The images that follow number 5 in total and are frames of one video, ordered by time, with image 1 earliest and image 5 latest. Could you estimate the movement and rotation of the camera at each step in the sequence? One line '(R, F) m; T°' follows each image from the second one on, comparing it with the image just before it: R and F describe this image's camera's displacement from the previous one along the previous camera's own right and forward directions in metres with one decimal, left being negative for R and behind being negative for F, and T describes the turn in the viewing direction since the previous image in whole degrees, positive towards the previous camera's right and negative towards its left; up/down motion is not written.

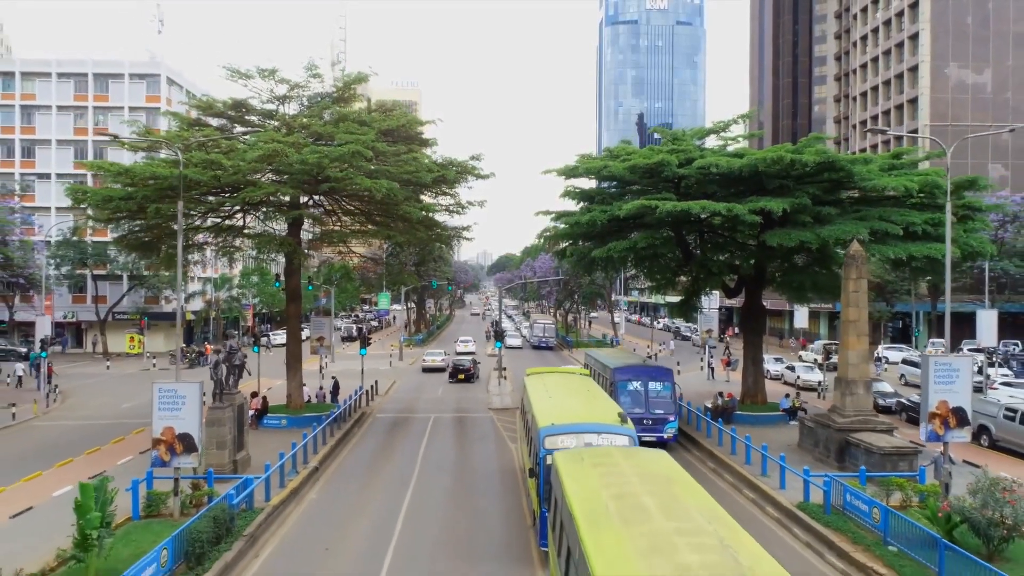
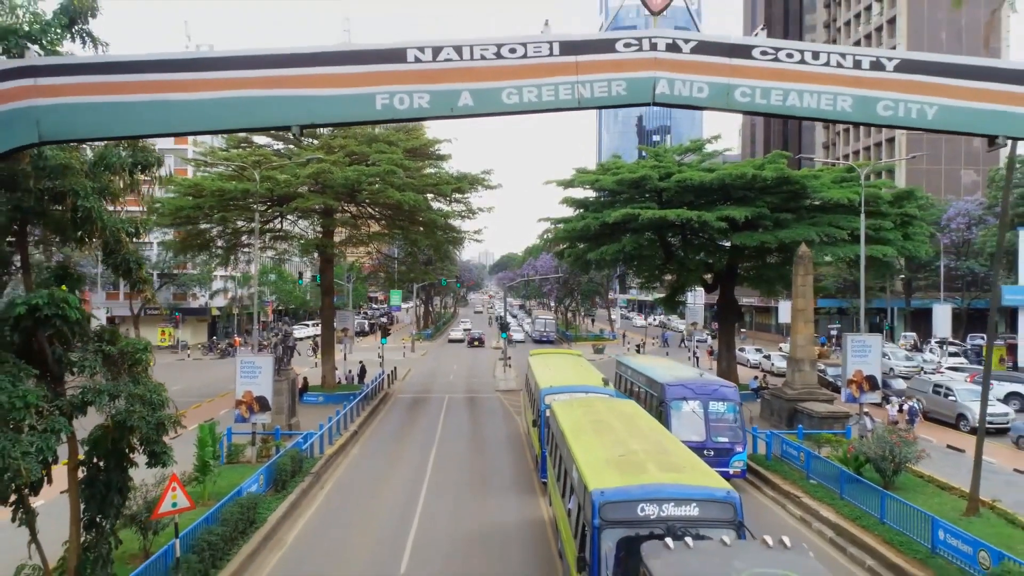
(-0.2, -4.2) m; 0°
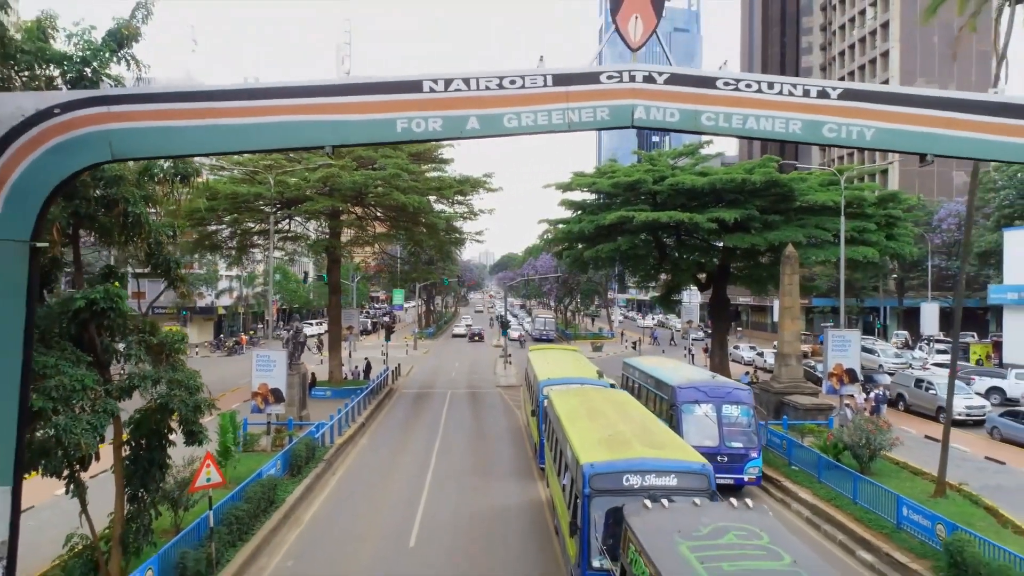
(0.0, -1.2) m; 0°
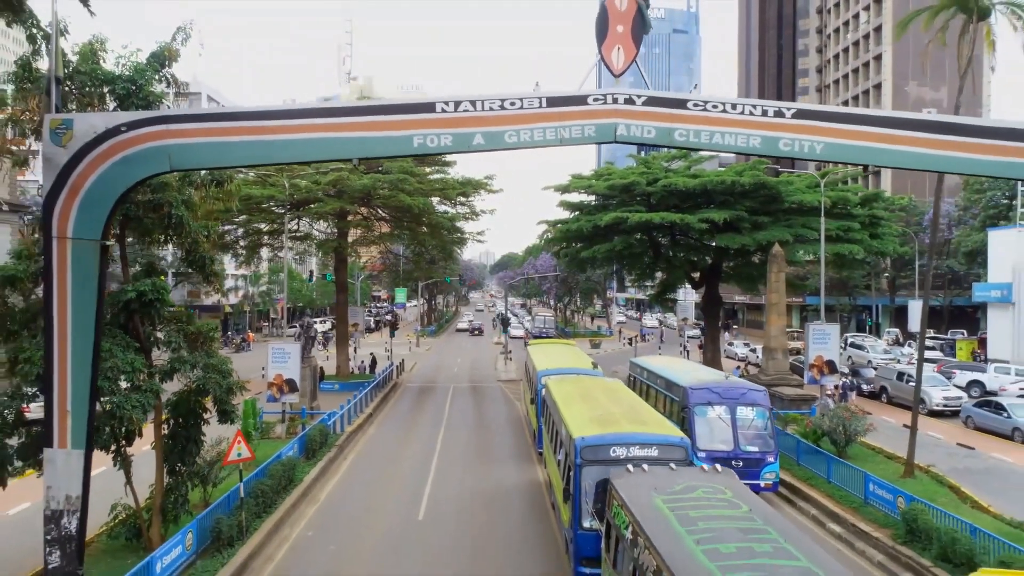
(0.0, -1.4) m; 0°
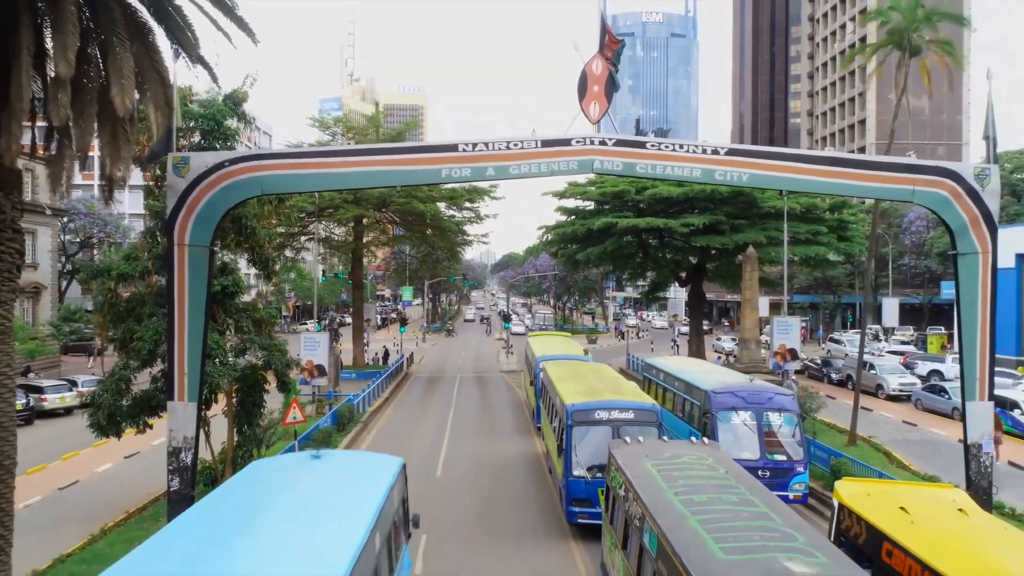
(0.0, -3.2) m; 0°
